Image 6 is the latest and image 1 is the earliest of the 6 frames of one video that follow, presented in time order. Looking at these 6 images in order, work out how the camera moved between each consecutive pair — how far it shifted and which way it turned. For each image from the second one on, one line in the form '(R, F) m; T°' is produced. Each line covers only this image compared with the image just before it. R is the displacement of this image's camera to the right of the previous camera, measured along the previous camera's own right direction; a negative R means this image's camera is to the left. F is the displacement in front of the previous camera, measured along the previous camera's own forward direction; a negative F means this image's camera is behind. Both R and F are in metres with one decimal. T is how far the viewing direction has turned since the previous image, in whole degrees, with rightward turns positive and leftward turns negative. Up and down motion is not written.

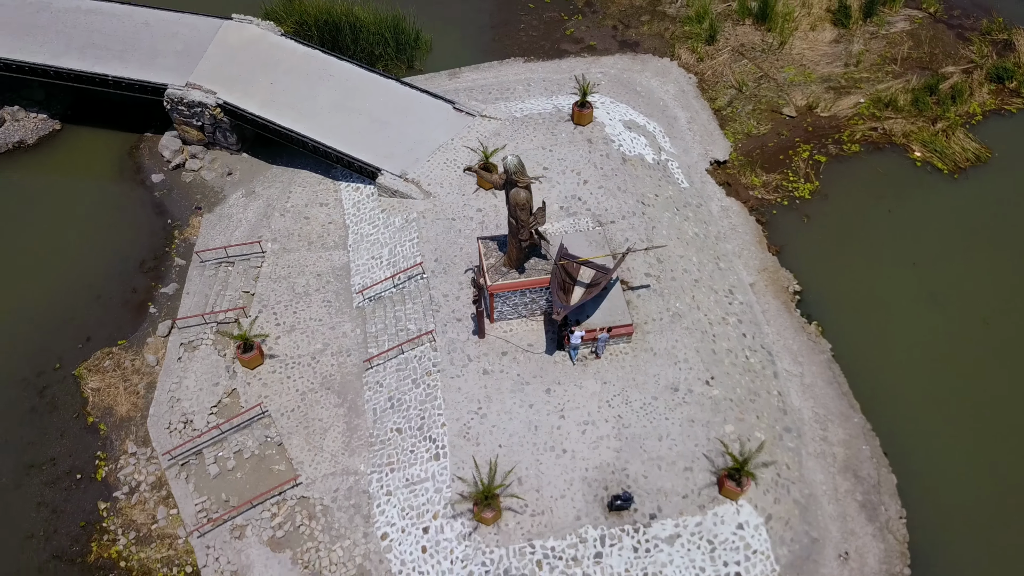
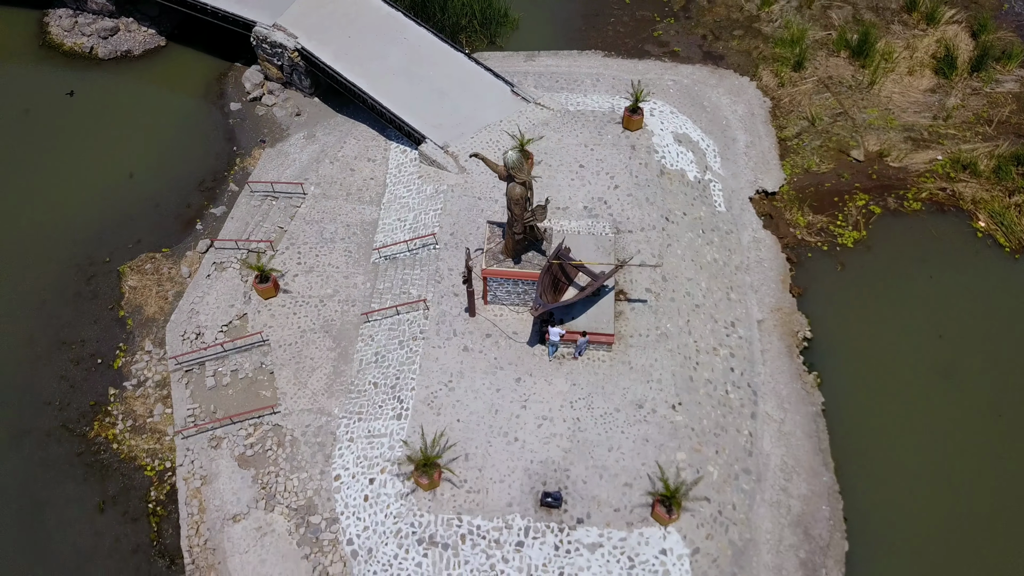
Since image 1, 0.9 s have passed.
(+1.9, -0.3) m; -8°
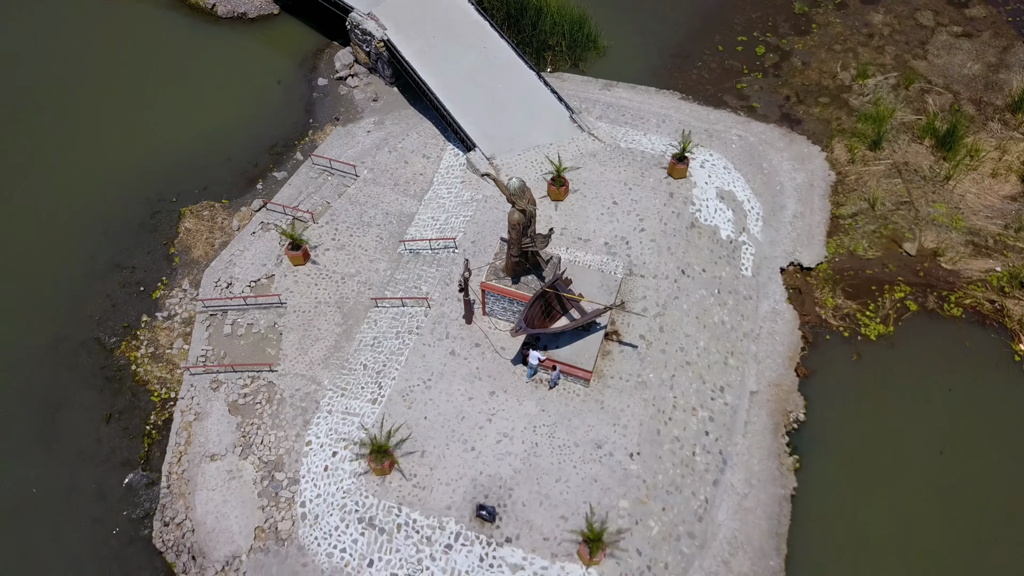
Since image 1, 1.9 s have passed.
(+1.9, -0.4) m; -8°
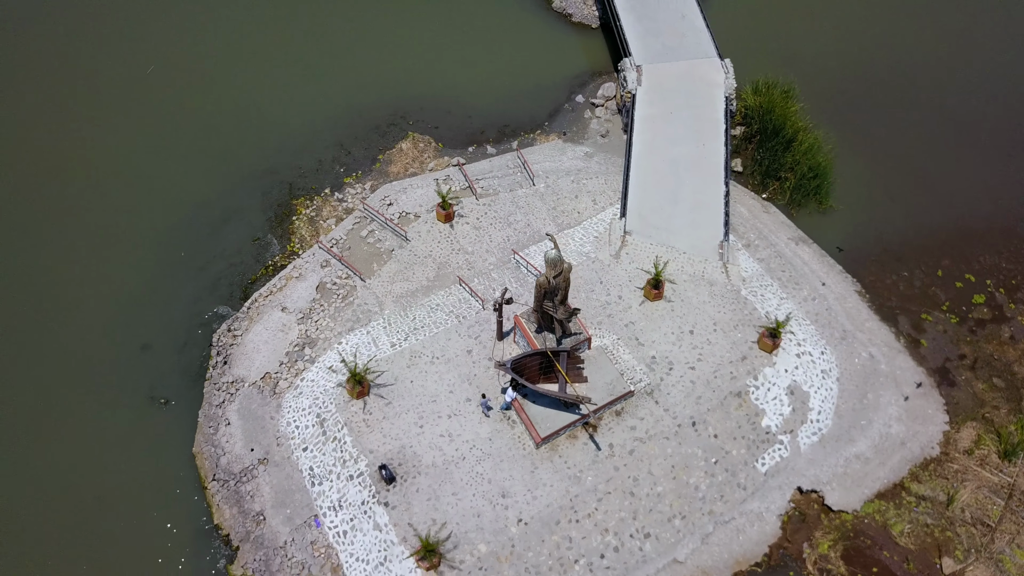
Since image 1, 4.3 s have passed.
(+4.6, -0.7) m; -21°
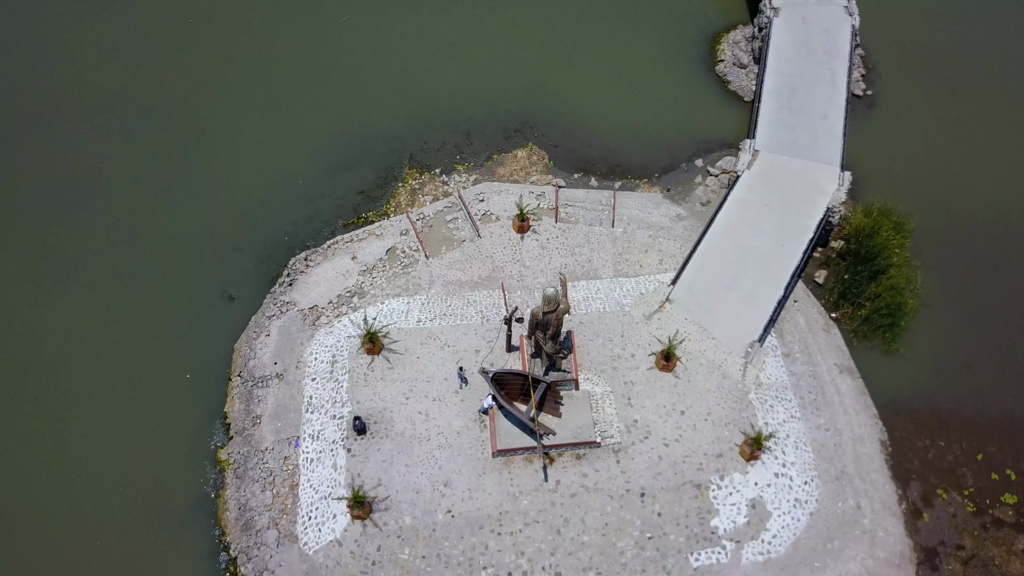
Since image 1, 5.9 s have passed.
(+3.2, -0.8) m; -13°
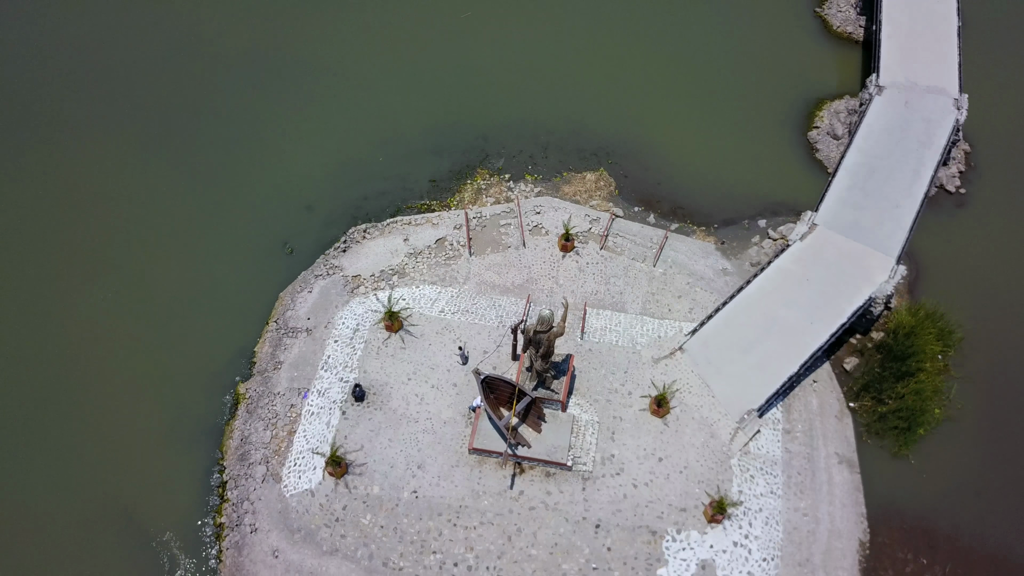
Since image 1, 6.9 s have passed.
(+2.2, -0.6) m; -8°
